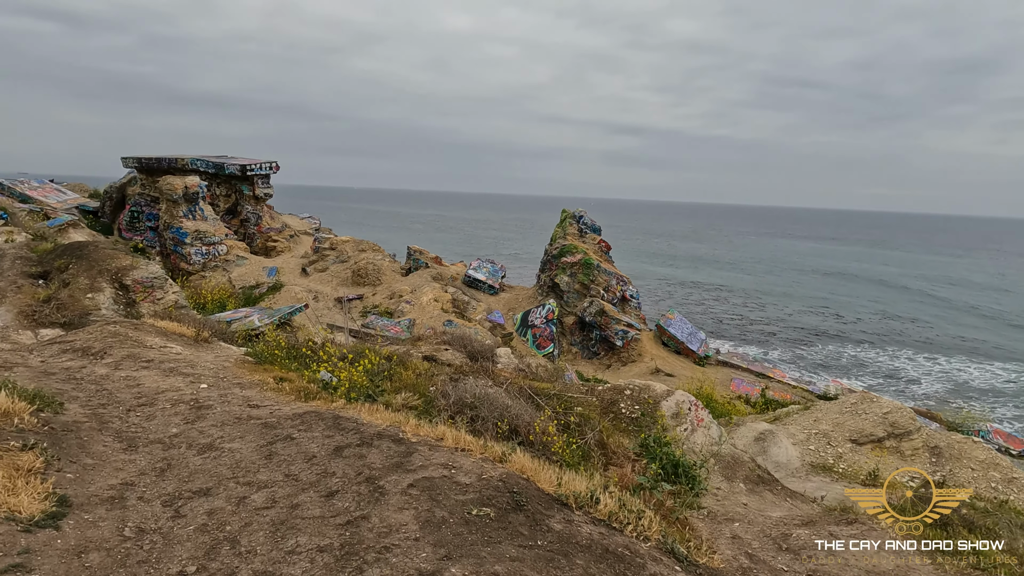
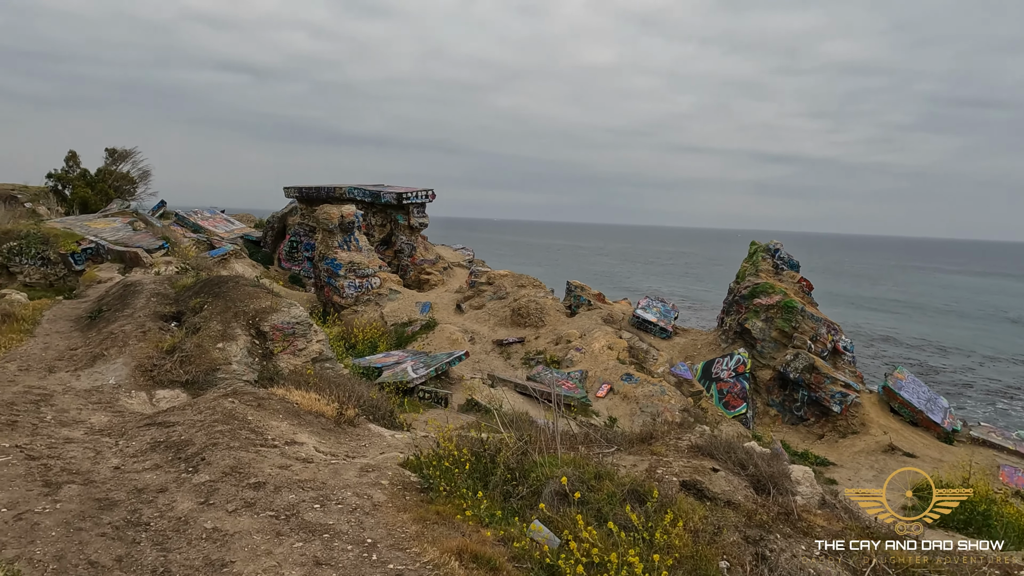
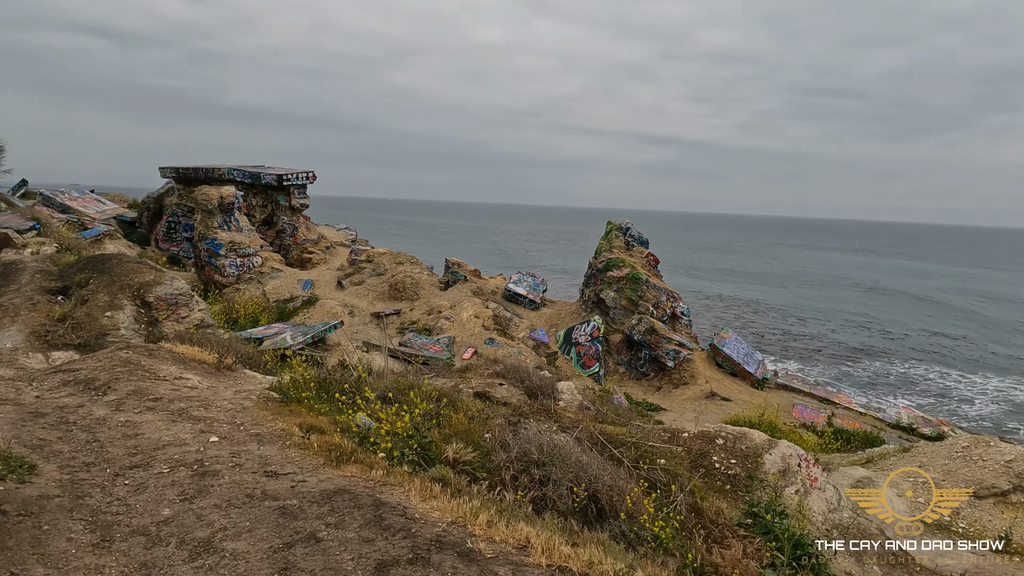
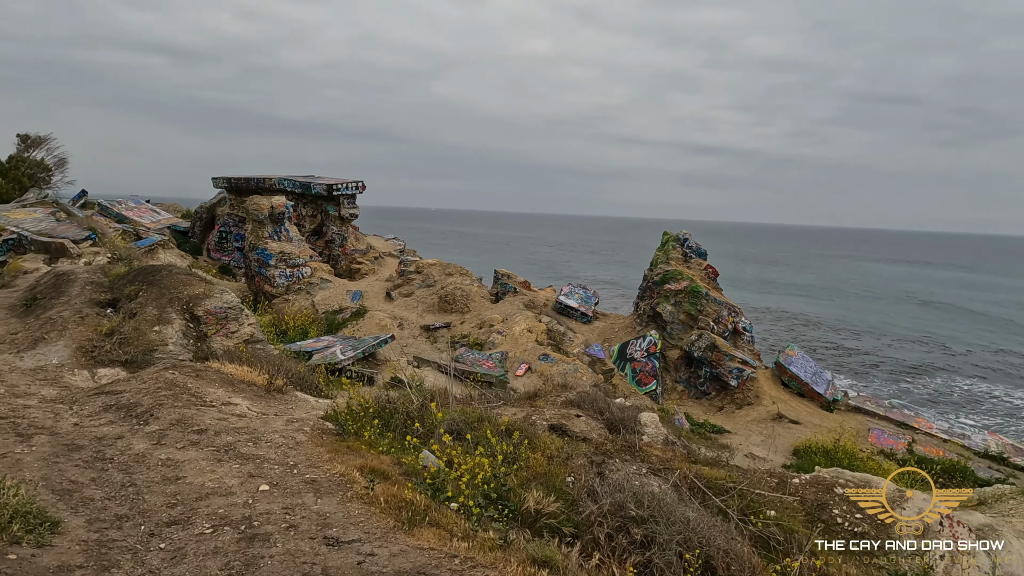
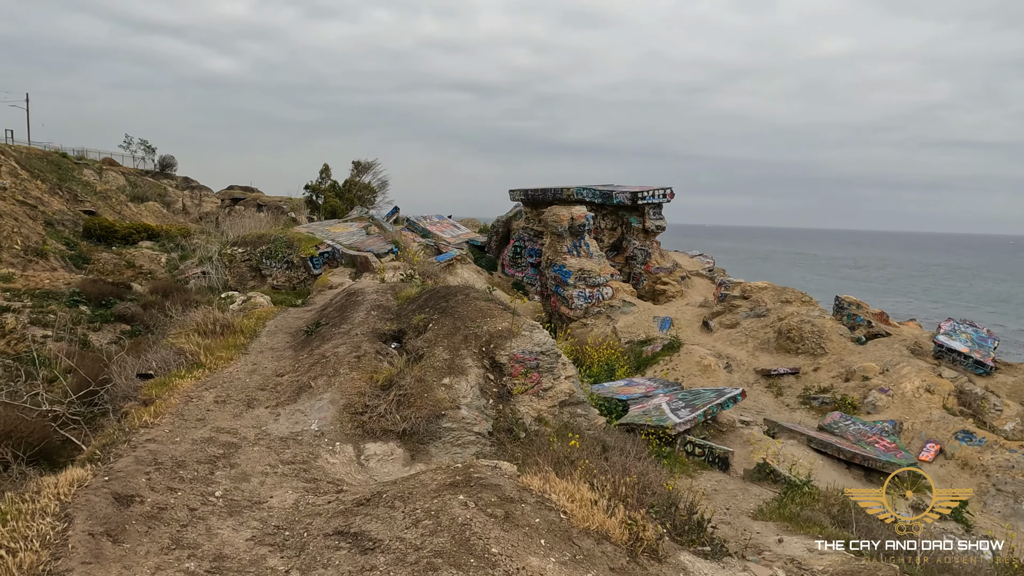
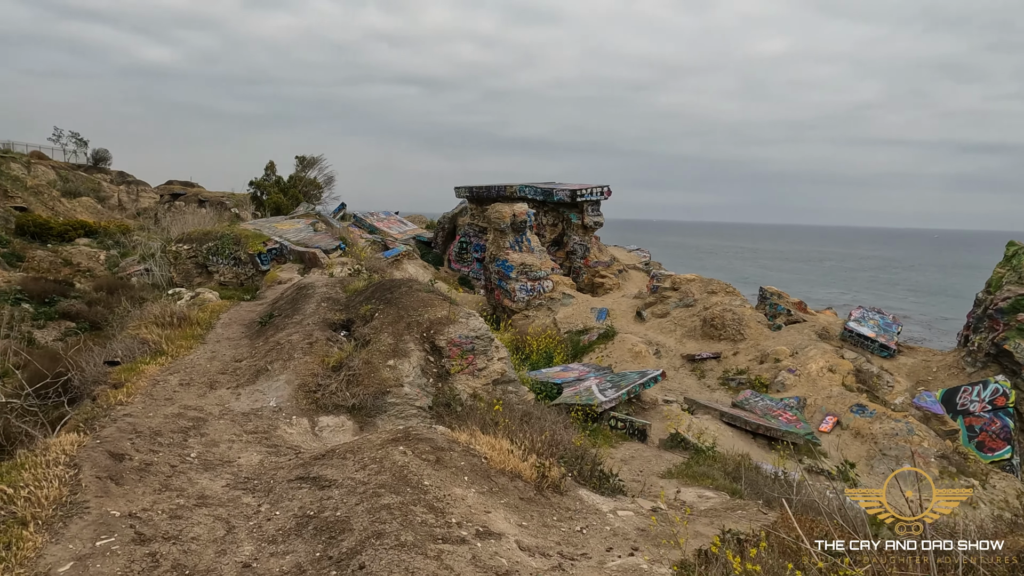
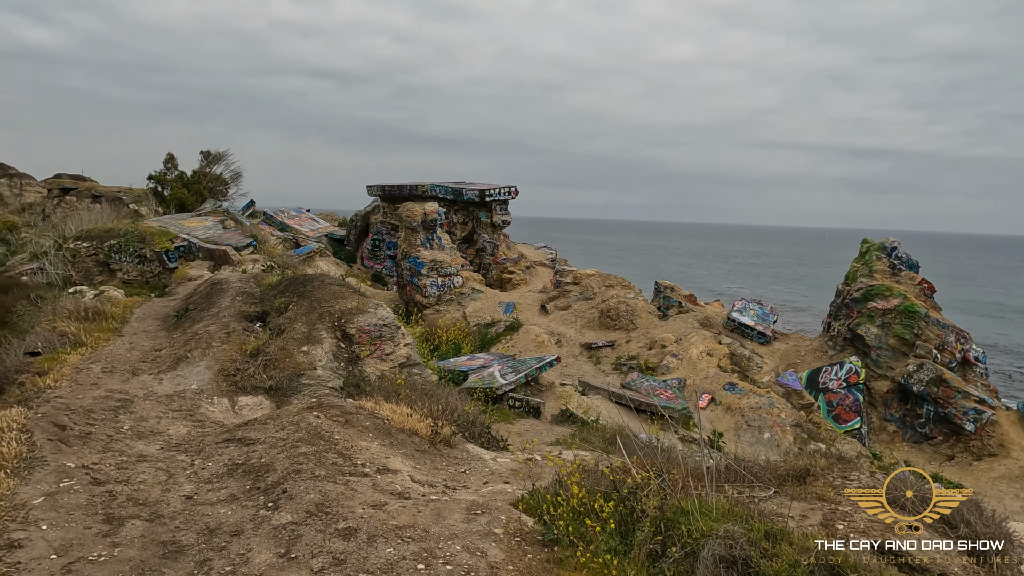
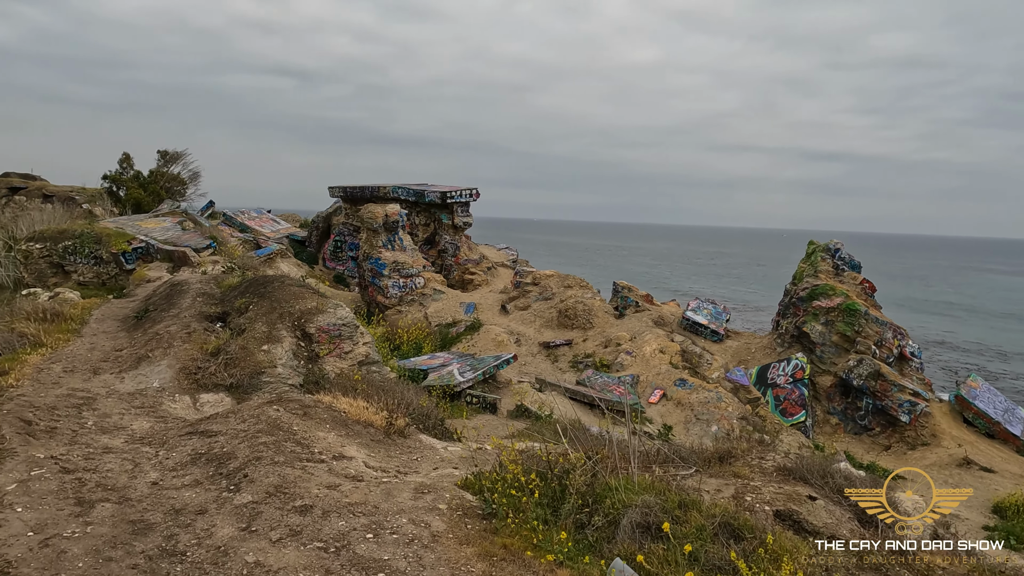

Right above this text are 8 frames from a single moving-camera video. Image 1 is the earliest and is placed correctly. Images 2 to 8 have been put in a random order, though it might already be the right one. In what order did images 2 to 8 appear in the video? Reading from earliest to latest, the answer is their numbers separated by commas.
3, 4, 2, 8, 7, 6, 5
